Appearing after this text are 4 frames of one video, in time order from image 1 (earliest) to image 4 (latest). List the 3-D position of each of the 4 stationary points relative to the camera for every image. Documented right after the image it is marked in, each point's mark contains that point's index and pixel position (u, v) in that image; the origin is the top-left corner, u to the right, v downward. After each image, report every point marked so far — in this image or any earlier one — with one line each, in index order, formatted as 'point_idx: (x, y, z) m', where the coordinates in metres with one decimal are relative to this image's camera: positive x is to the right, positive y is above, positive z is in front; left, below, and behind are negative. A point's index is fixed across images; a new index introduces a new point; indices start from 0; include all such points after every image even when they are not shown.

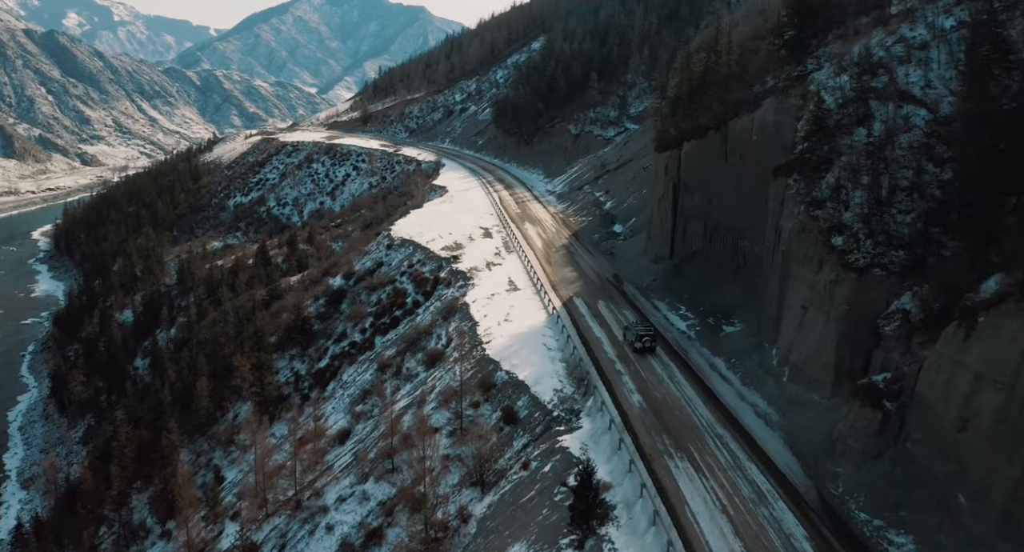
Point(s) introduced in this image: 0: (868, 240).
0: (+10.6, +1.0, +19.8) m
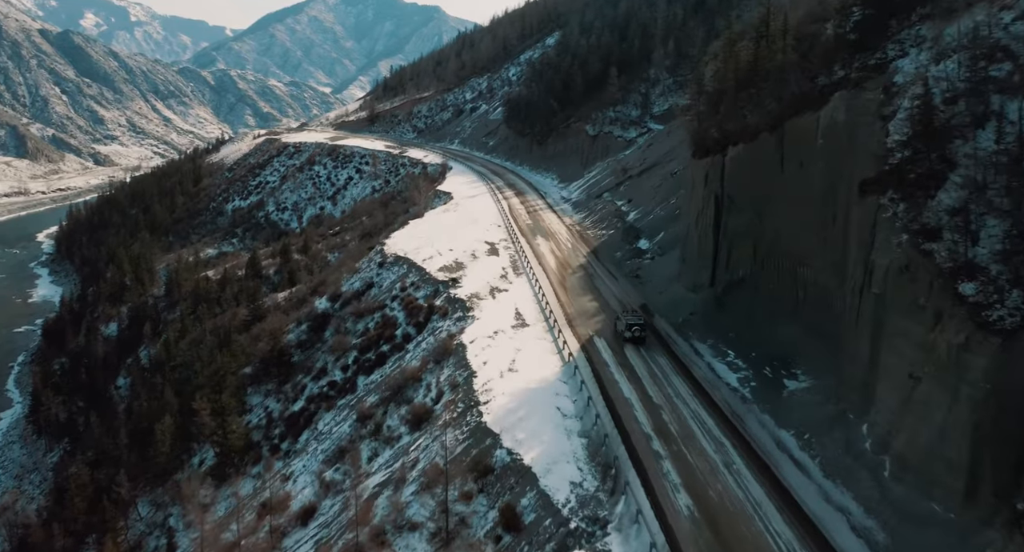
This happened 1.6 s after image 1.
0: (+10.6, -0.3, +14.2) m
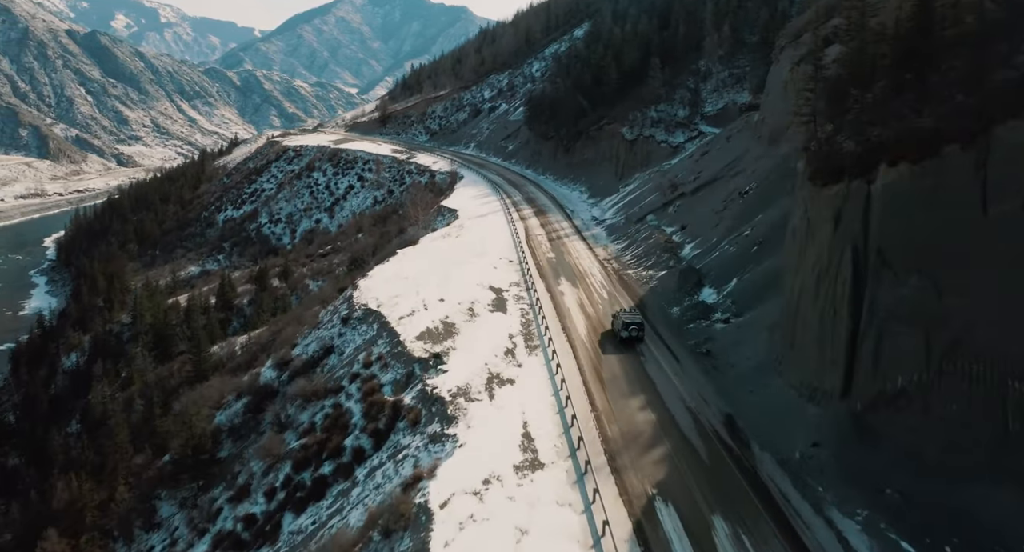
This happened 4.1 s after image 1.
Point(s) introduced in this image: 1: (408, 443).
0: (+10.3, -2.9, +3.5) m
1: (-2.9, -4.5, +18.1) m
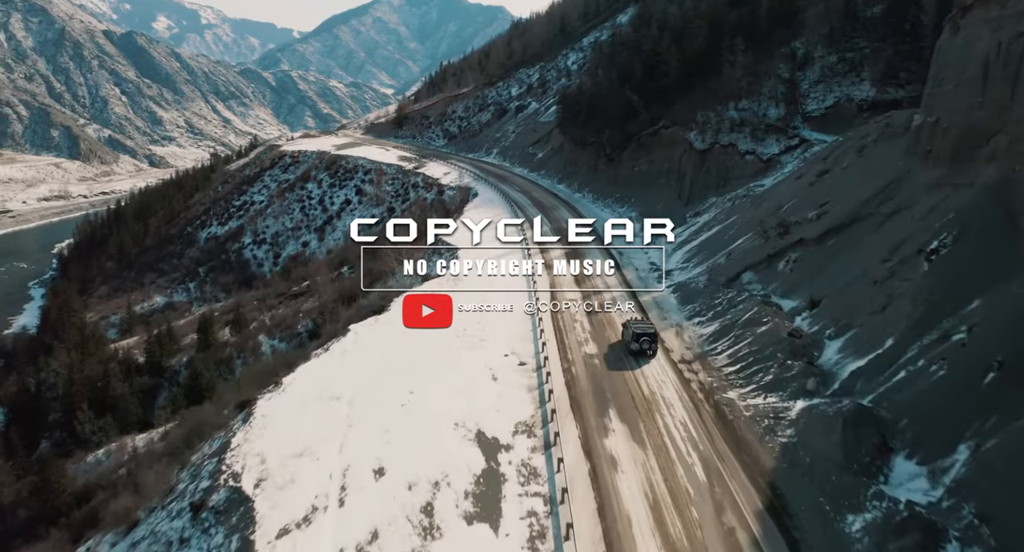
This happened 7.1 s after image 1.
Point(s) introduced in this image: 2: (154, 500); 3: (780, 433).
0: (+9.1, -6.2, -10.0) m
1: (-3.3, -7.6, +5.2) m
2: (-8.6, -5.4, +16.4) m
3: (+6.3, -3.5, +15.8) m
